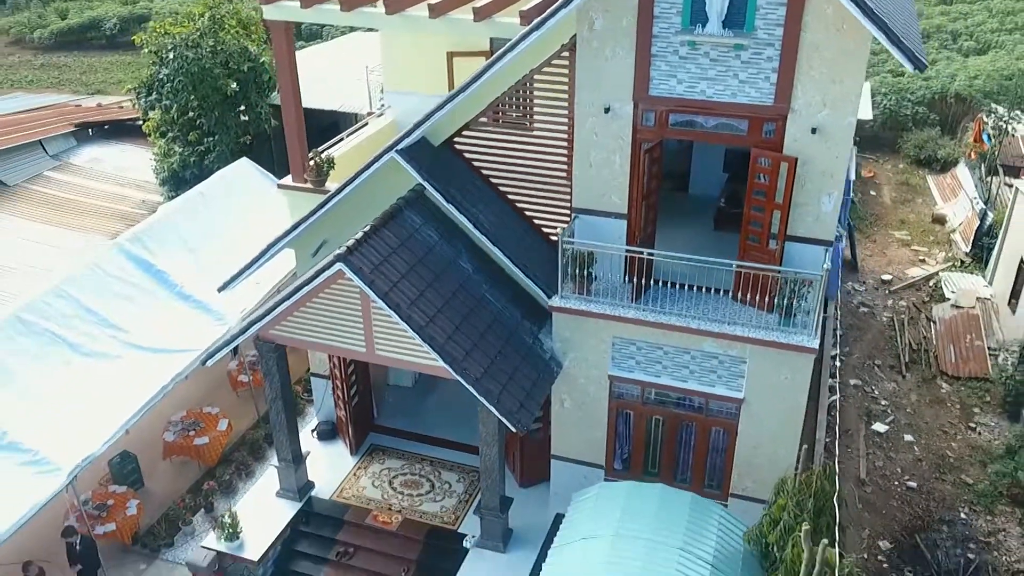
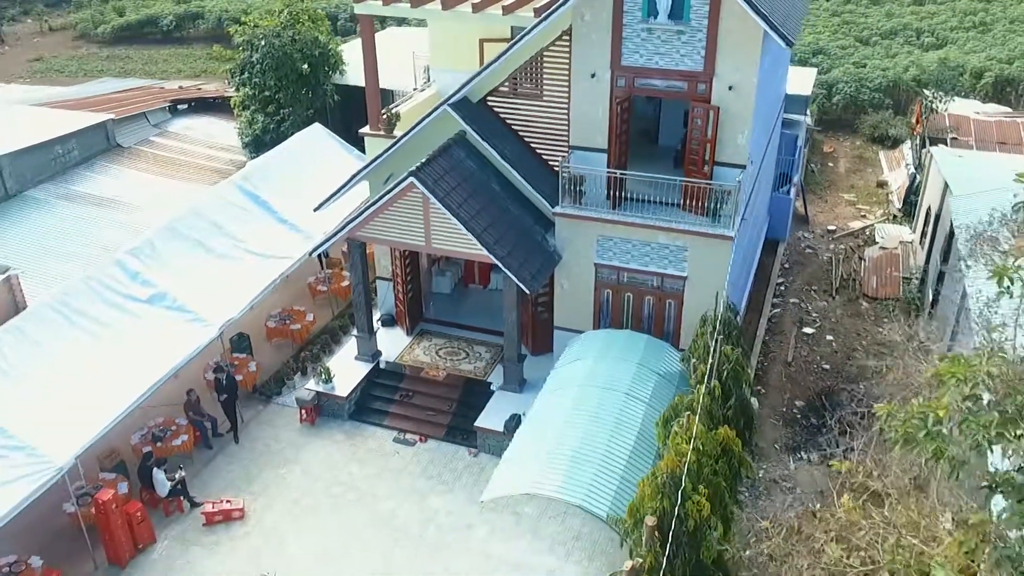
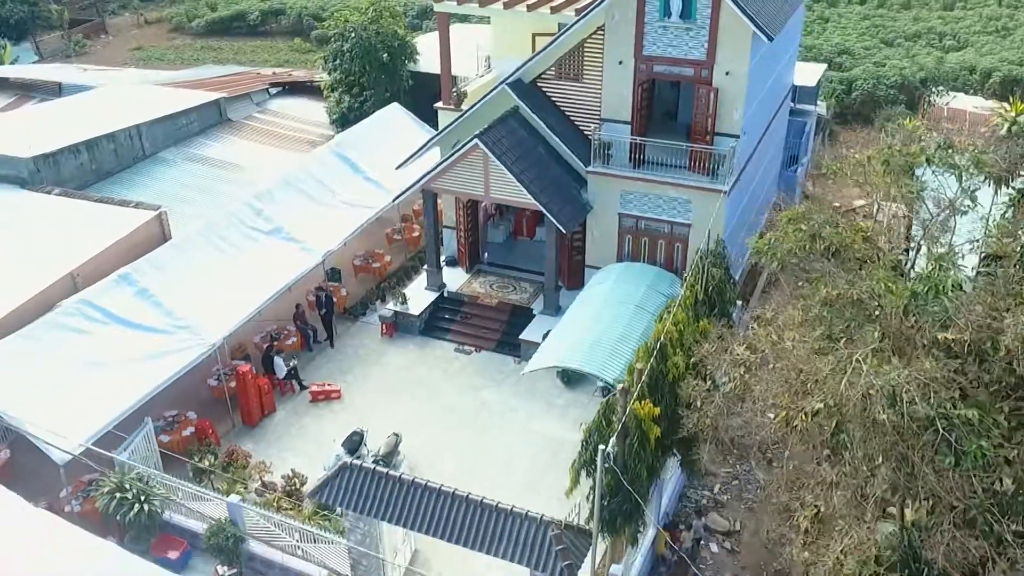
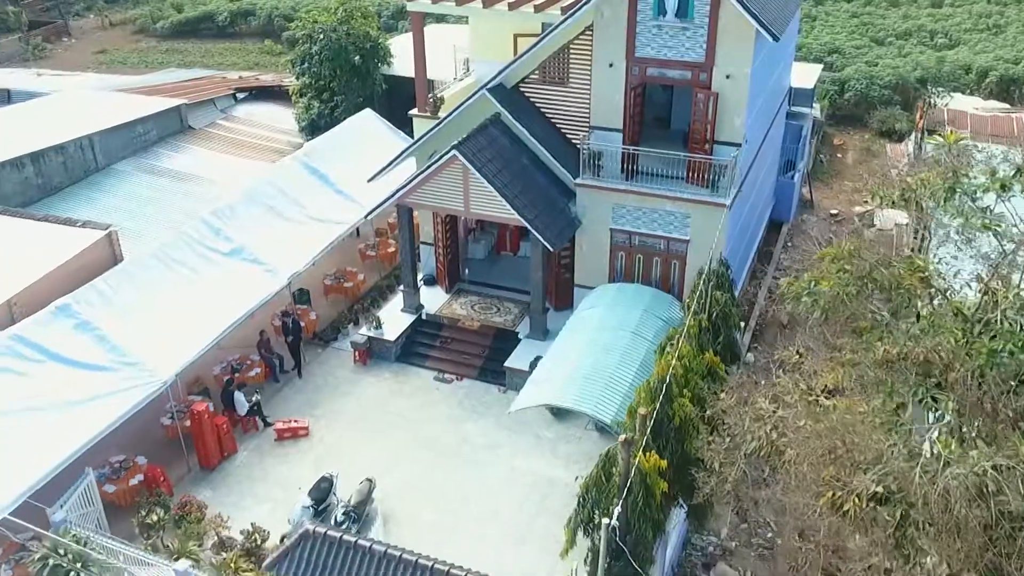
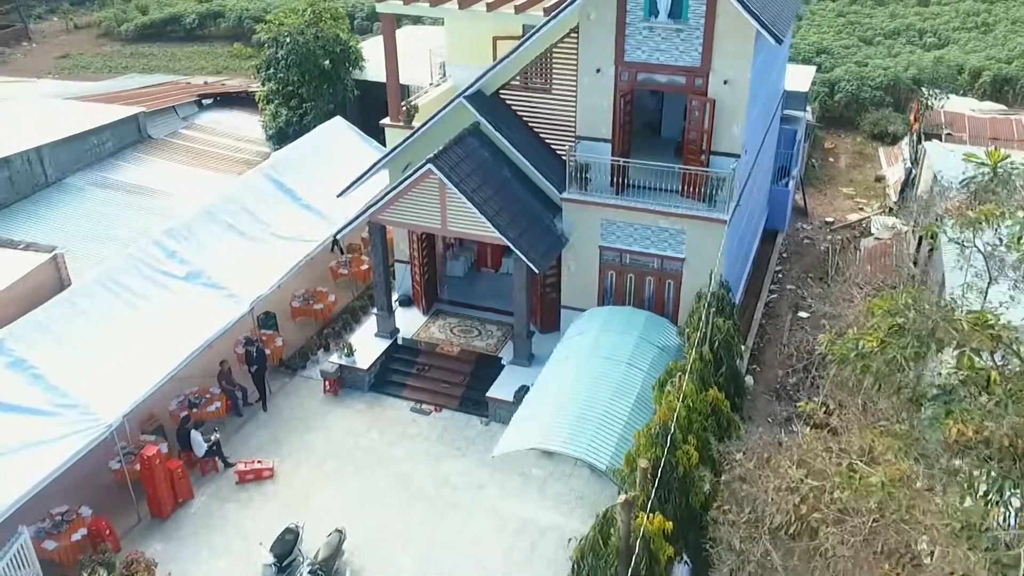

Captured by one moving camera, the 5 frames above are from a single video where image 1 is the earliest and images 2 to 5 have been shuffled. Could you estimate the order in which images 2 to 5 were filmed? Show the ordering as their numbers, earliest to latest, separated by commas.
2, 5, 4, 3
